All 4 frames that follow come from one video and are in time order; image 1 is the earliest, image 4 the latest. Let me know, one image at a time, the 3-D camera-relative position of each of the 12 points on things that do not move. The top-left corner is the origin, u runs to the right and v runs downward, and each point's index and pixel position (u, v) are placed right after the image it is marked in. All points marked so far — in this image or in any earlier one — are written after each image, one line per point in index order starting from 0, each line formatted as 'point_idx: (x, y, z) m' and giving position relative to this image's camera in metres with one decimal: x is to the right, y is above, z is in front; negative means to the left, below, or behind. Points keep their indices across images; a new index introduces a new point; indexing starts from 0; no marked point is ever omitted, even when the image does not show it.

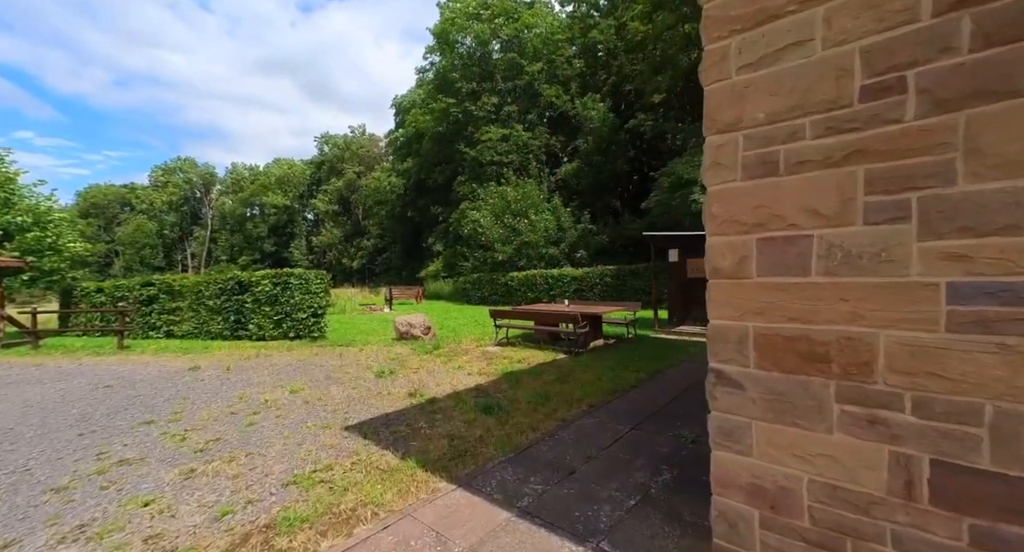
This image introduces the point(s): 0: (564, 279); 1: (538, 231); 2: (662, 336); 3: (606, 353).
0: (+2.0, -0.1, +17.1) m
1: (+1.1, +2.0, +19.6) m
2: (+3.1, -1.2, +9.0) m
3: (+1.6, -1.3, +7.4) m
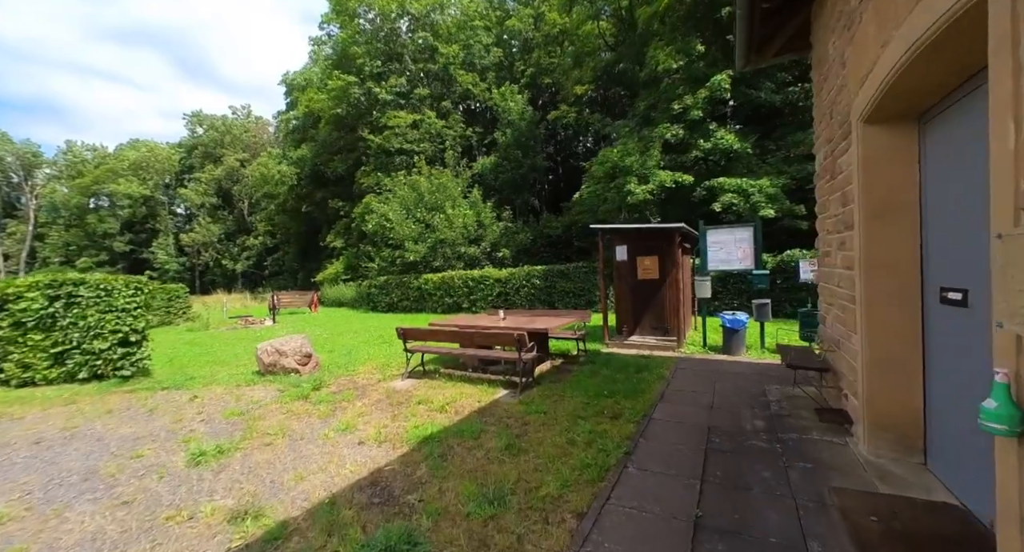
0: (-0.9, -0.2, +15.0) m
1: (-2.3, +1.9, +17.2) m
2: (+1.8, -1.3, +7.2) m
3: (+0.6, -1.3, +5.4) m
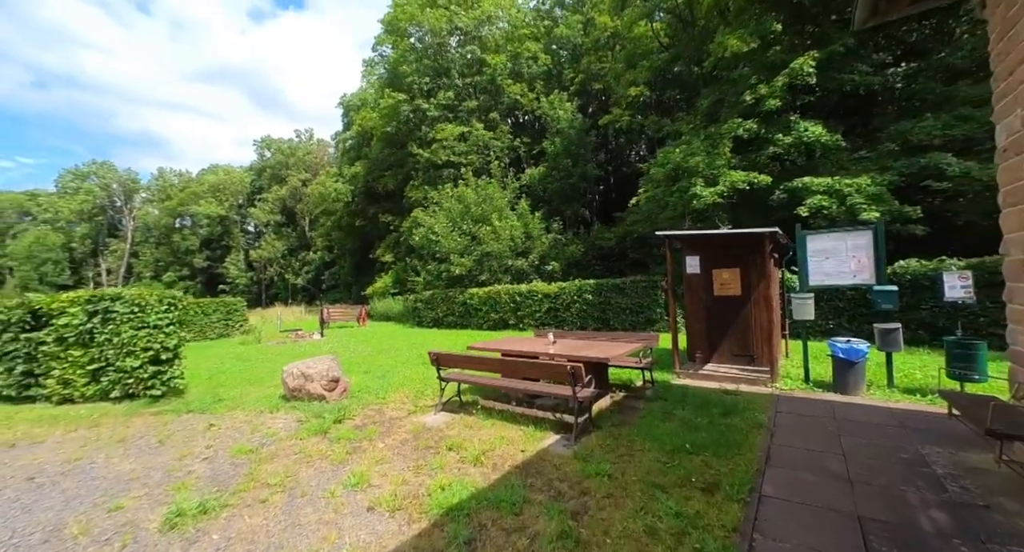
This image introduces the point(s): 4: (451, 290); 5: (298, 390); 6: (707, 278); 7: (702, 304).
0: (+0.7, -0.7, +14.0) m
1: (-0.4, +1.4, +16.5) m
2: (+2.5, -1.5, +5.9) m
3: (+1.1, -1.5, +4.3) m
4: (-2.3, -0.5, +16.7) m
5: (-3.0, -1.5, +6.1) m
6: (+3.0, 0.0, +6.7) m
7: (+2.9, -0.4, +6.7) m
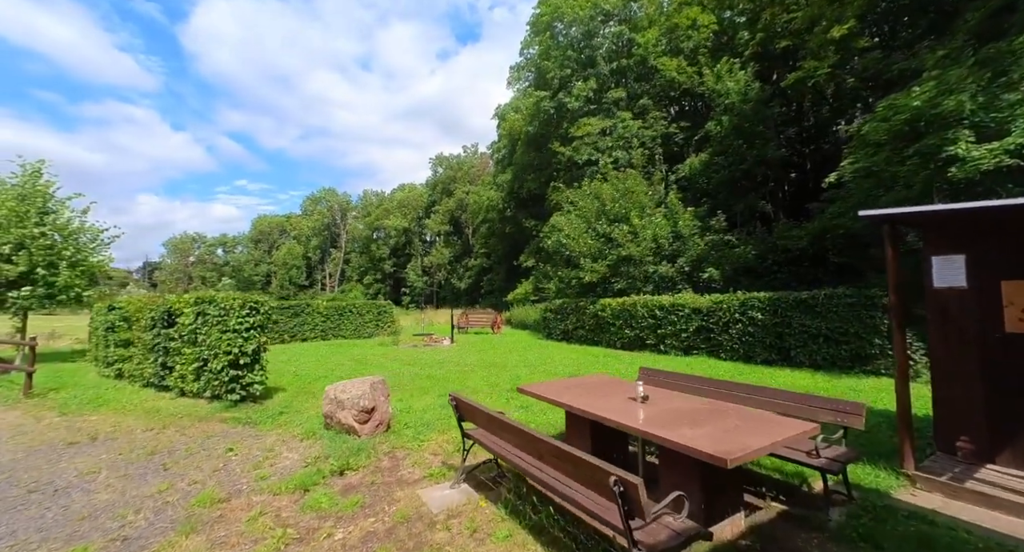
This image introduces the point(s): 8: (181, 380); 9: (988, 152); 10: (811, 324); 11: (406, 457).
0: (+4.3, -0.9, +11.1) m
1: (+4.2, +1.1, +13.8) m
2: (+2.9, -1.6, +2.9) m
3: (+1.0, -1.5, +1.9) m
4: (+2.4, -0.8, +14.7) m
5: (-2.1, -1.6, +5.1) m
6: (+3.7, -0.1, +3.5) m
7: (+3.6, -0.5, +3.5) m
8: (-5.3, -1.6, +6.8) m
9: (+6.5, +1.7, +6.1) m
10: (+5.9, -0.9, +8.6) m
11: (-1.0, -1.7, +4.3) m
